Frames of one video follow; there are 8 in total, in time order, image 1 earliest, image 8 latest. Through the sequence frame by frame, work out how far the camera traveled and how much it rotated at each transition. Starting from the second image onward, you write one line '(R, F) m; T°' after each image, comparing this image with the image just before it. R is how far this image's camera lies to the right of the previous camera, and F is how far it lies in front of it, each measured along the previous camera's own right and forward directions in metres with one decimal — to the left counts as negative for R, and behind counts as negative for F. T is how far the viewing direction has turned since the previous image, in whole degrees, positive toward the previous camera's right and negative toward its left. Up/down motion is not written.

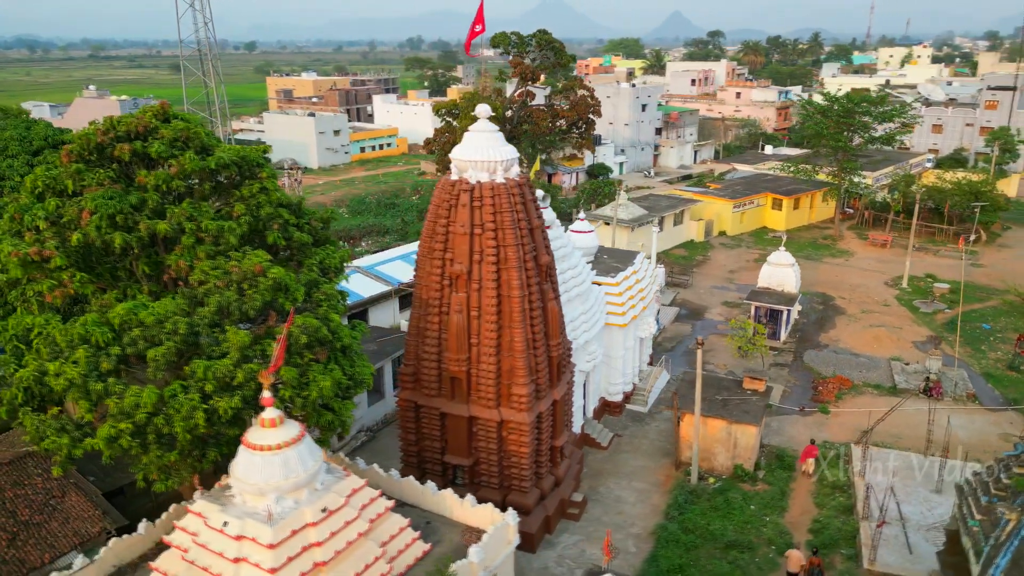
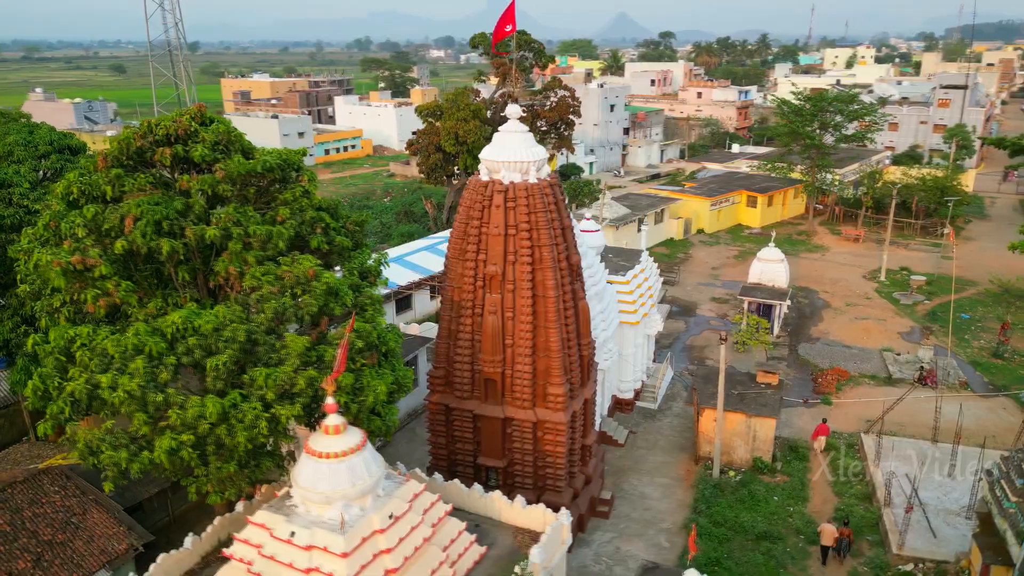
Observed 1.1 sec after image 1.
(-1.3, 0.0) m; +3°
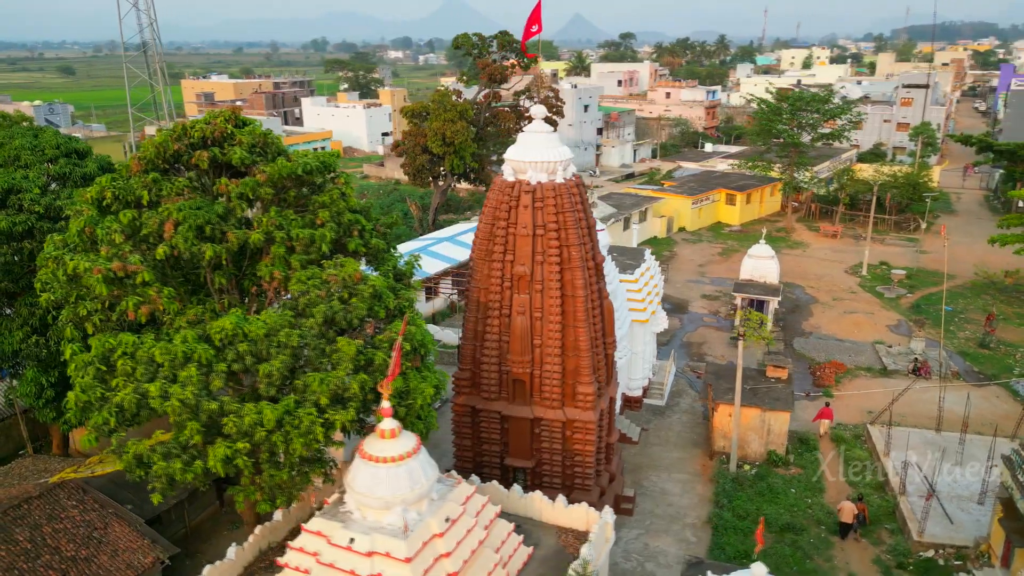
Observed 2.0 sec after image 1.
(-1.0, 0.0) m; +3°
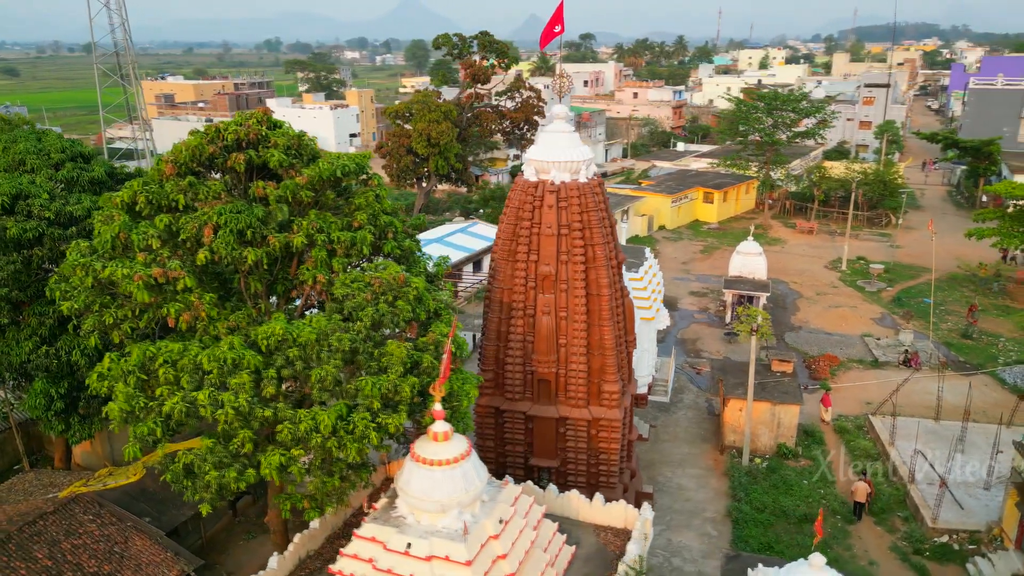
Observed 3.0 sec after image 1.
(-1.0, 0.0) m; +3°
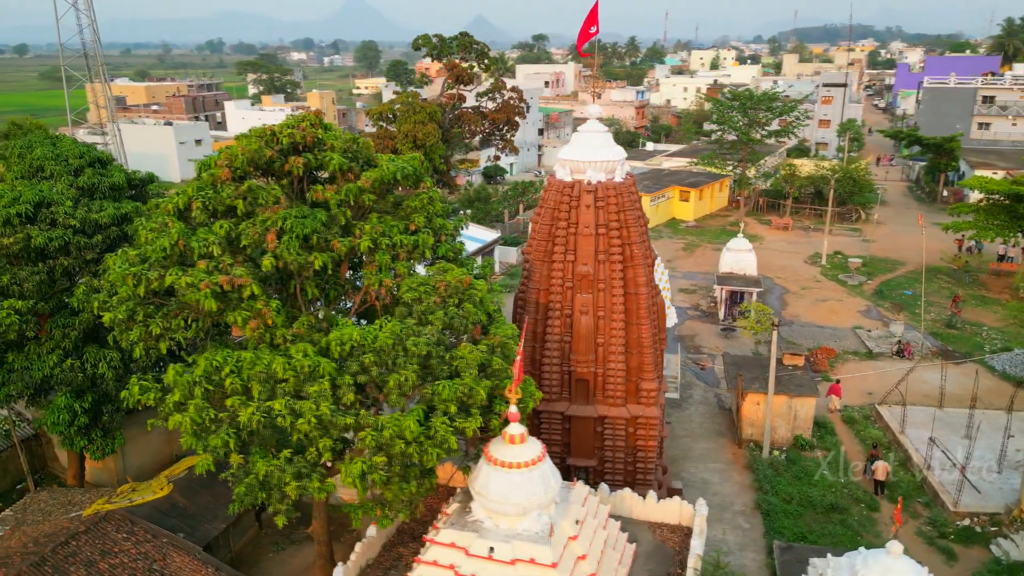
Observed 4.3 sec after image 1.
(-1.3, +0.1) m; +3°
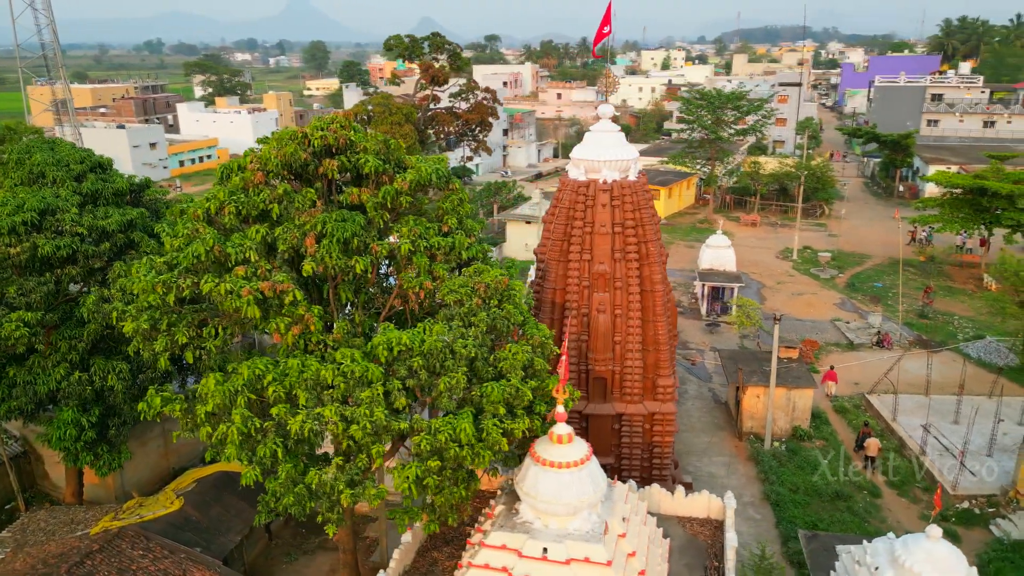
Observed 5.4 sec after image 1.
(-1.0, 0.0) m; +3°
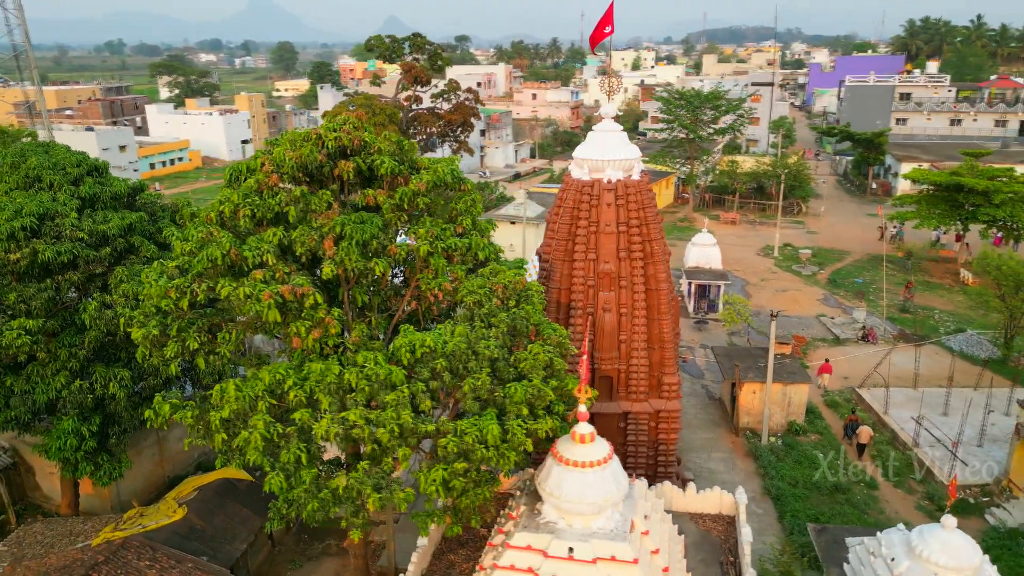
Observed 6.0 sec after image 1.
(-0.5, 0.0) m; +2°
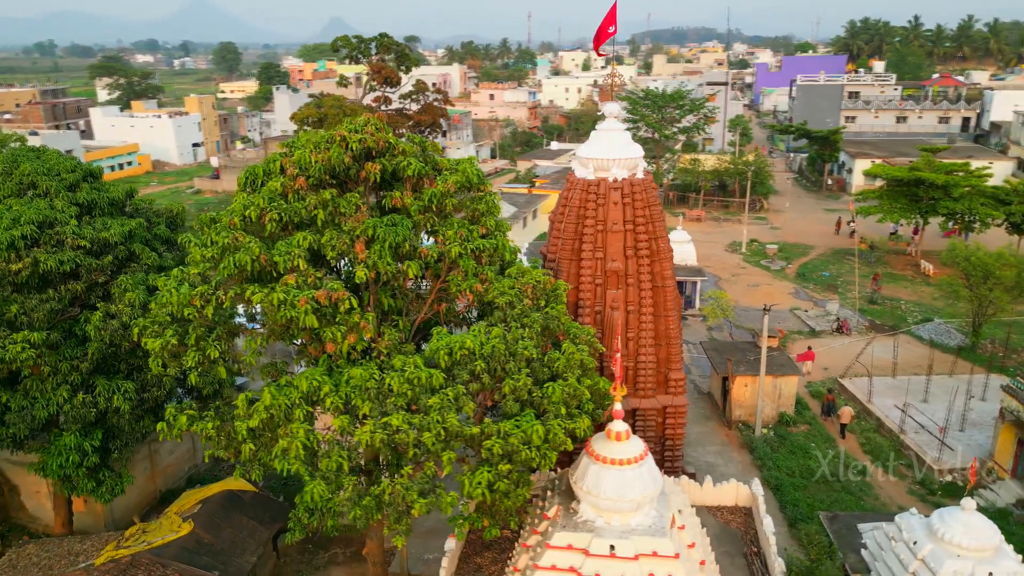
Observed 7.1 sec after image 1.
(-0.9, 0.0) m; +4°
